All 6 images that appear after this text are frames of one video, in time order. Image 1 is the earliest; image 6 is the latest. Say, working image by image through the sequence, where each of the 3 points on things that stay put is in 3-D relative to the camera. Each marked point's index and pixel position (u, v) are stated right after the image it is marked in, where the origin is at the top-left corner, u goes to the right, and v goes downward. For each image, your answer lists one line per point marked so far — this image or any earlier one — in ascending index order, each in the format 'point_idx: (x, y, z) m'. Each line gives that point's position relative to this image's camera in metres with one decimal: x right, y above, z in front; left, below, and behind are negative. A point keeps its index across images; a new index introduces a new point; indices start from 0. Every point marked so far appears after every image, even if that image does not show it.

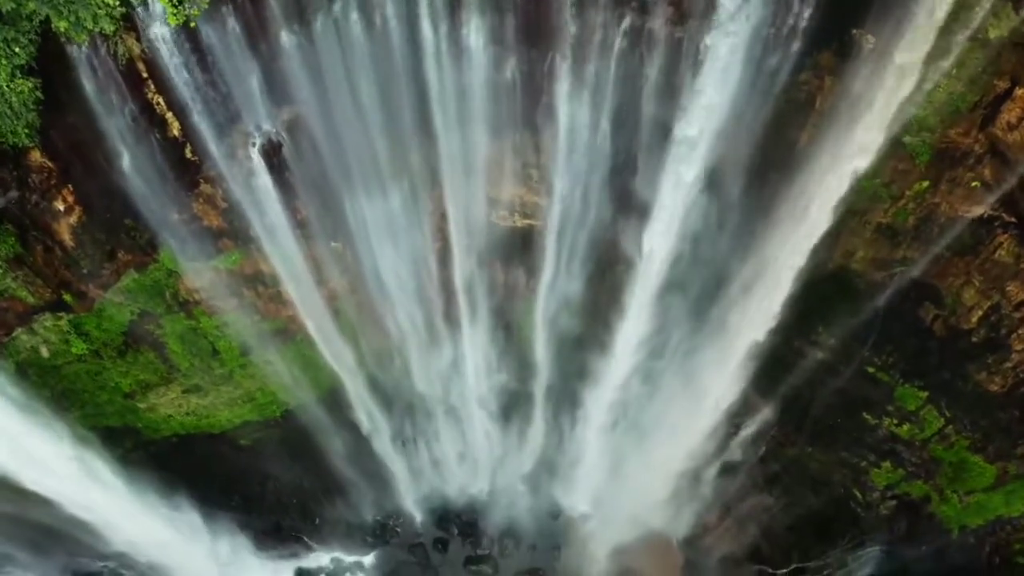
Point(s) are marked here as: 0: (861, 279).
0: (+3.7, +0.1, +8.4) m
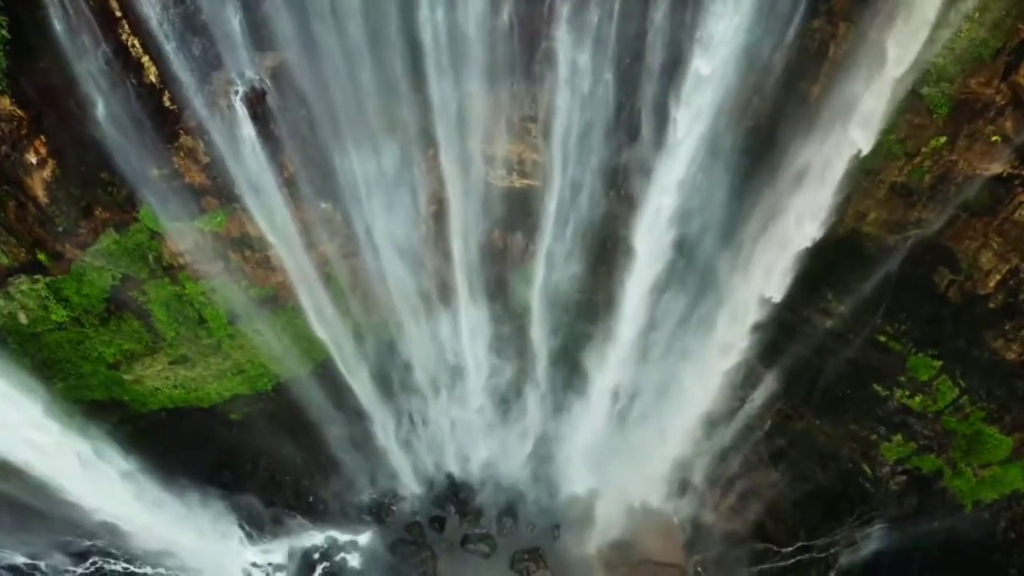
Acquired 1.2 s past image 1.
0: (+3.7, +0.5, +8.1) m
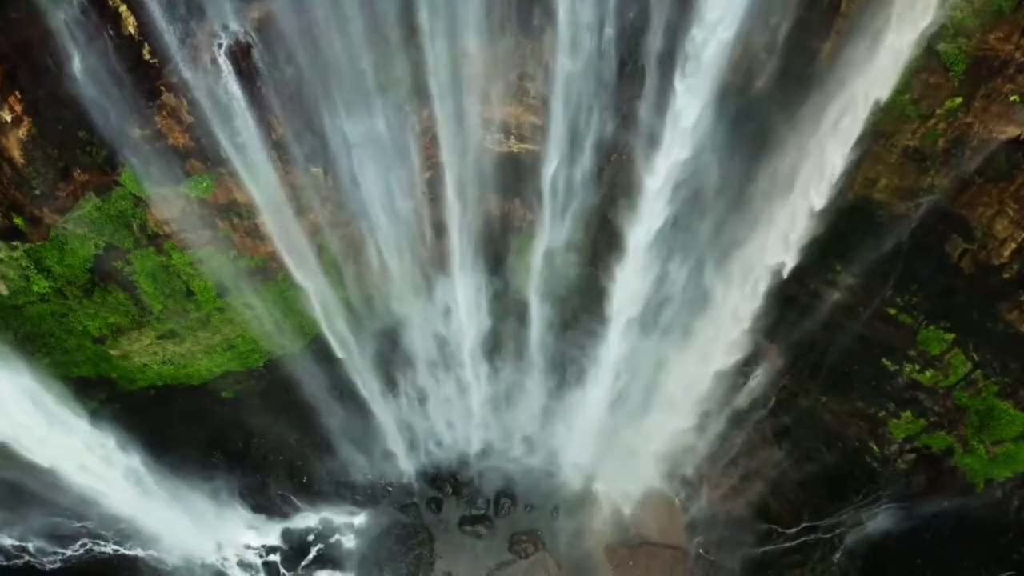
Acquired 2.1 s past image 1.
0: (+3.7, +0.8, +7.8) m
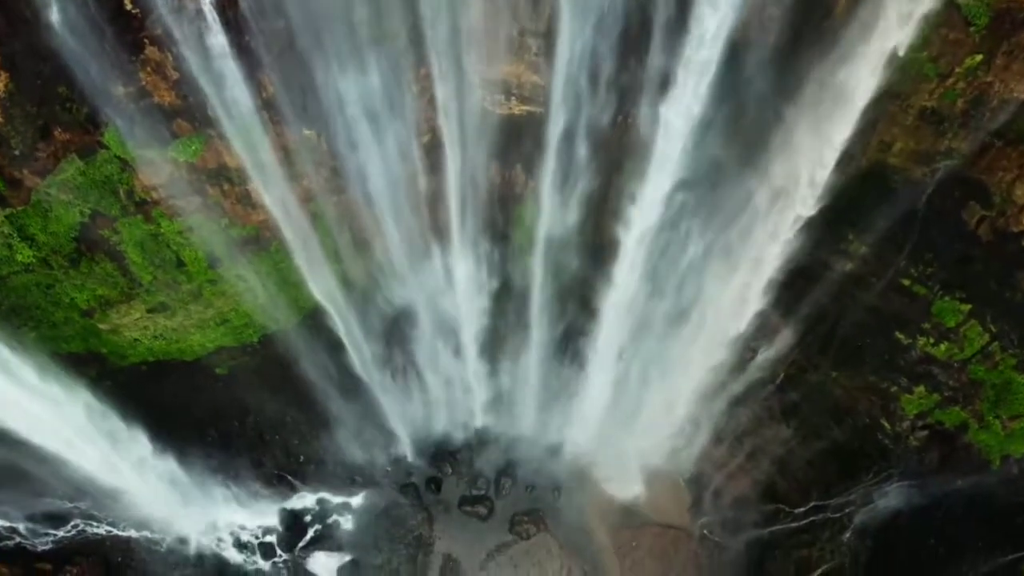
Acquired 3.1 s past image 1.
0: (+3.7, +1.1, +7.5) m
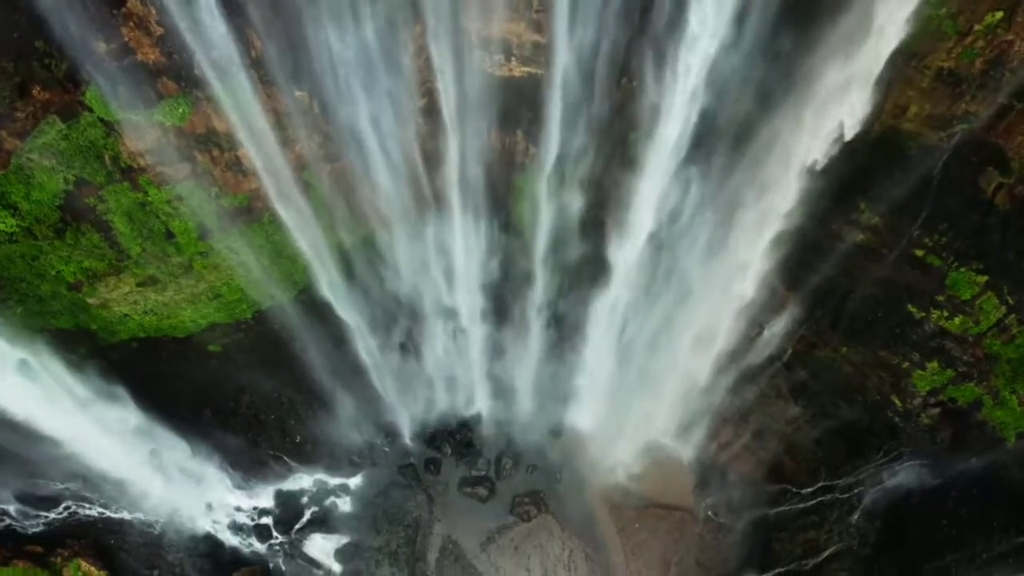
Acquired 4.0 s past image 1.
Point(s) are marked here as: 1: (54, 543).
0: (+3.7, +1.3, +7.2) m
1: (-5.3, -3.0, +9.2) m
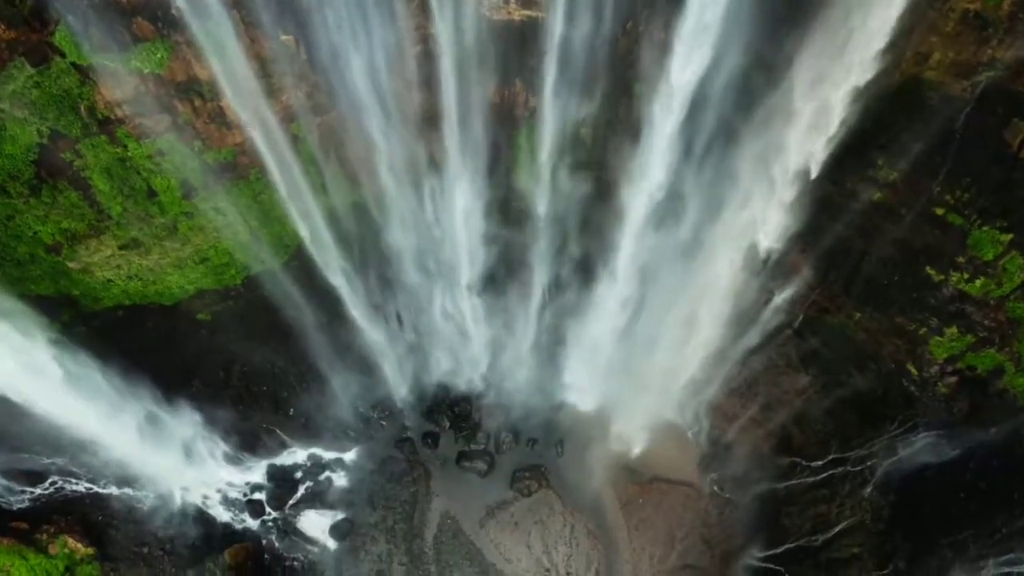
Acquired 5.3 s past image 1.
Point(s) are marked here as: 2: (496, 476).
0: (+3.7, +1.7, +6.8) m
1: (-5.3, -2.6, +8.9) m
2: (-0.2, -2.2, +9.3) m
